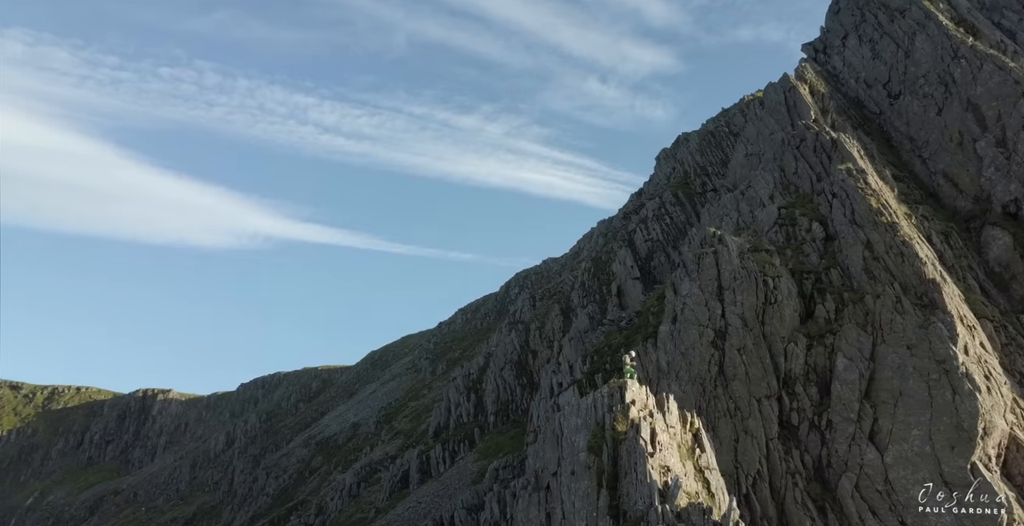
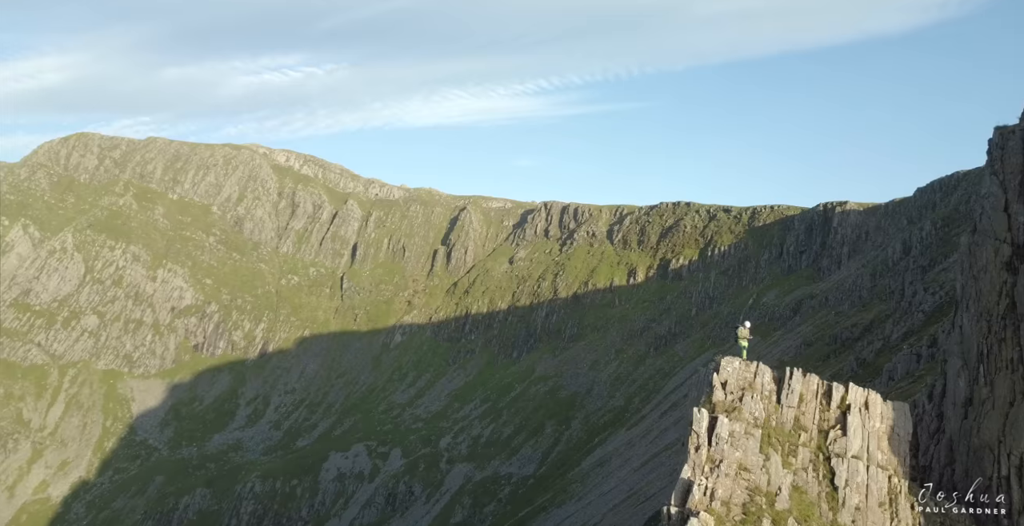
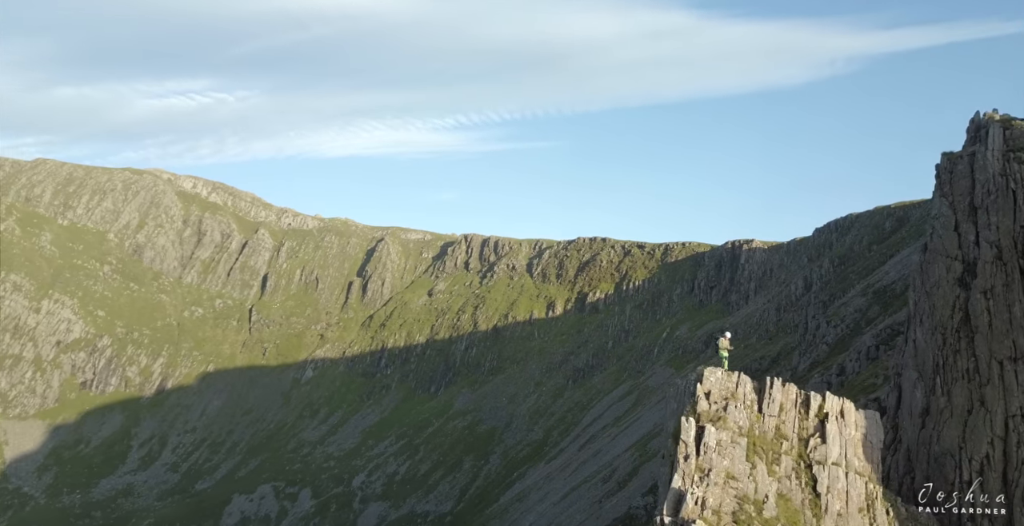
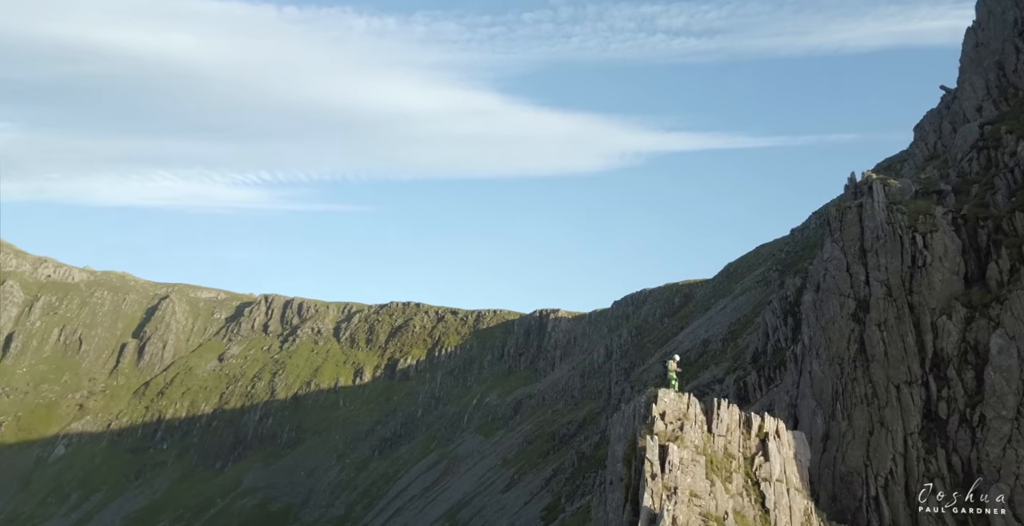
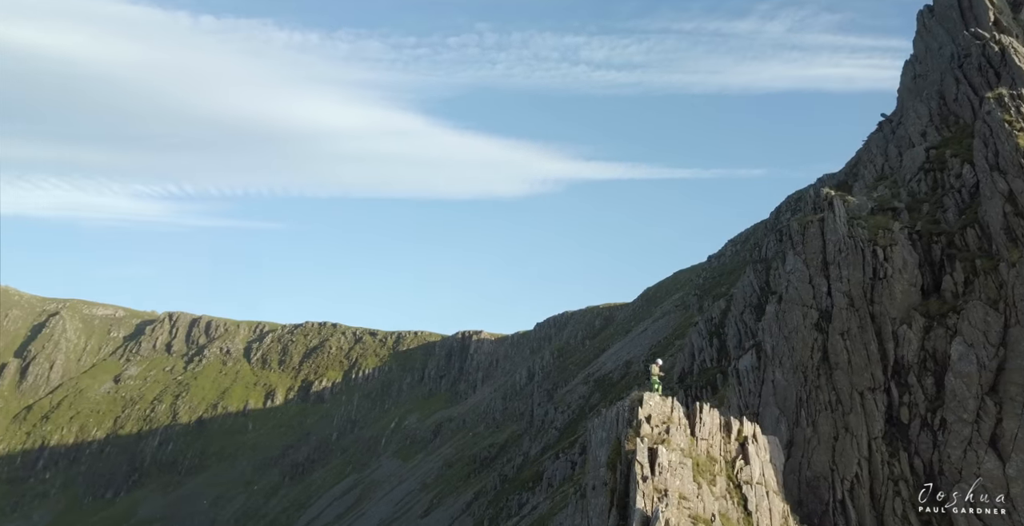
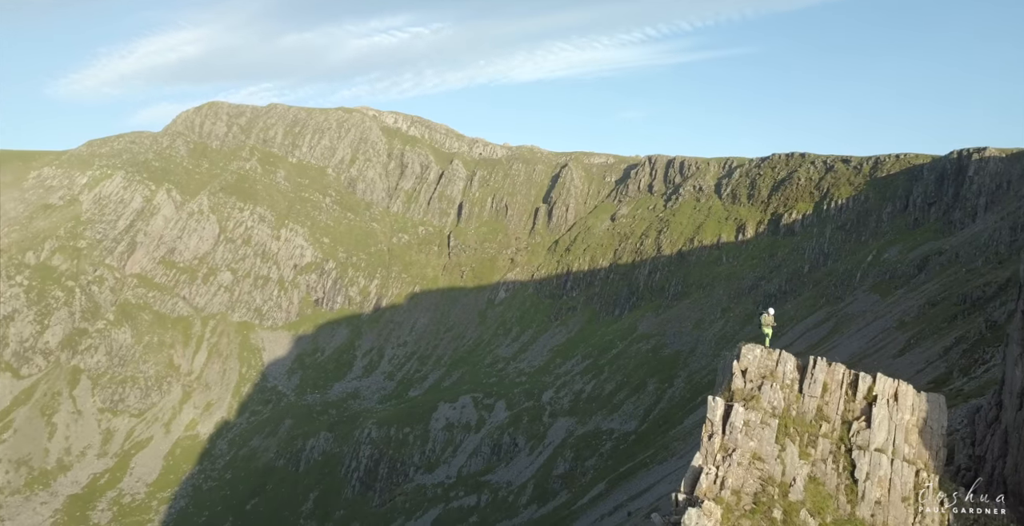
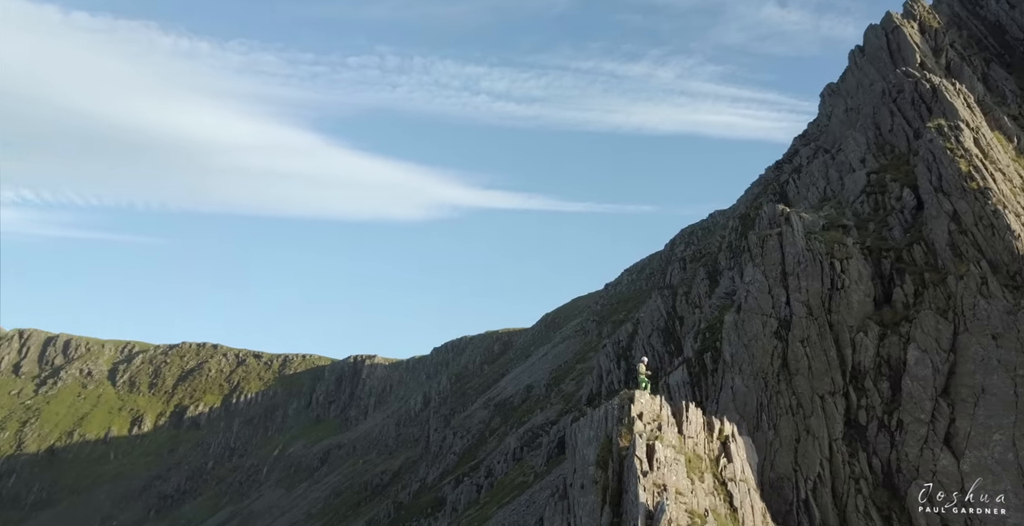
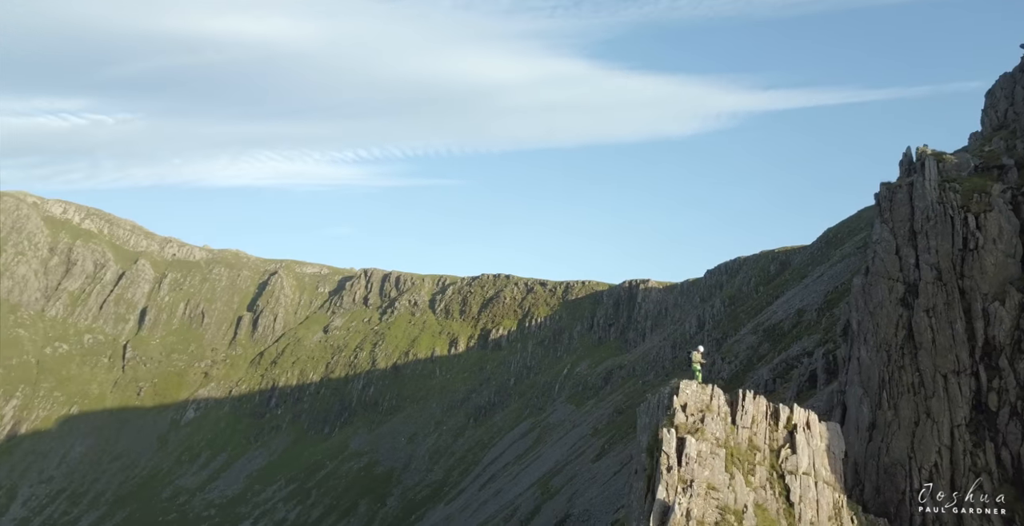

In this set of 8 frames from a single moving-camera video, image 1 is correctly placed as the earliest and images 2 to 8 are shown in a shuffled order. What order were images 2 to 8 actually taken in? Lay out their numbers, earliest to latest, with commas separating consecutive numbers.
7, 5, 4, 8, 3, 2, 6
